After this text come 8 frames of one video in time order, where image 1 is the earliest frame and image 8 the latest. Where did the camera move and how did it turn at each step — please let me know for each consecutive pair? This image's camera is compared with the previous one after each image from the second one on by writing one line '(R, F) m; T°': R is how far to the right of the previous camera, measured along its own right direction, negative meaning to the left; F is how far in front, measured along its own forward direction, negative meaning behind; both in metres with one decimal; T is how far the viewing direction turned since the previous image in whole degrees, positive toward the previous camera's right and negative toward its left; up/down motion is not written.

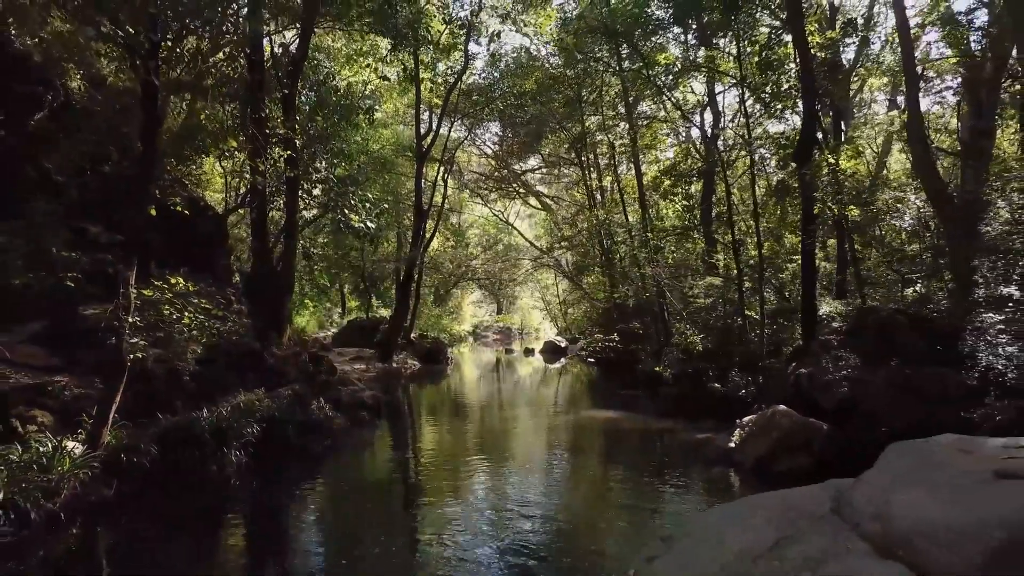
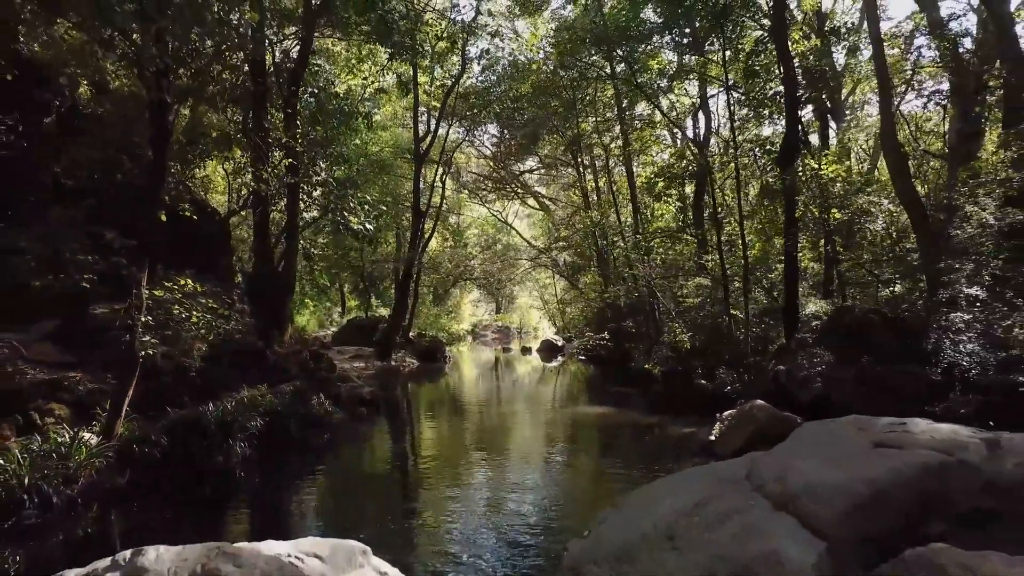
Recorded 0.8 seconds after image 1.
(+0.1, -0.4) m; 0°
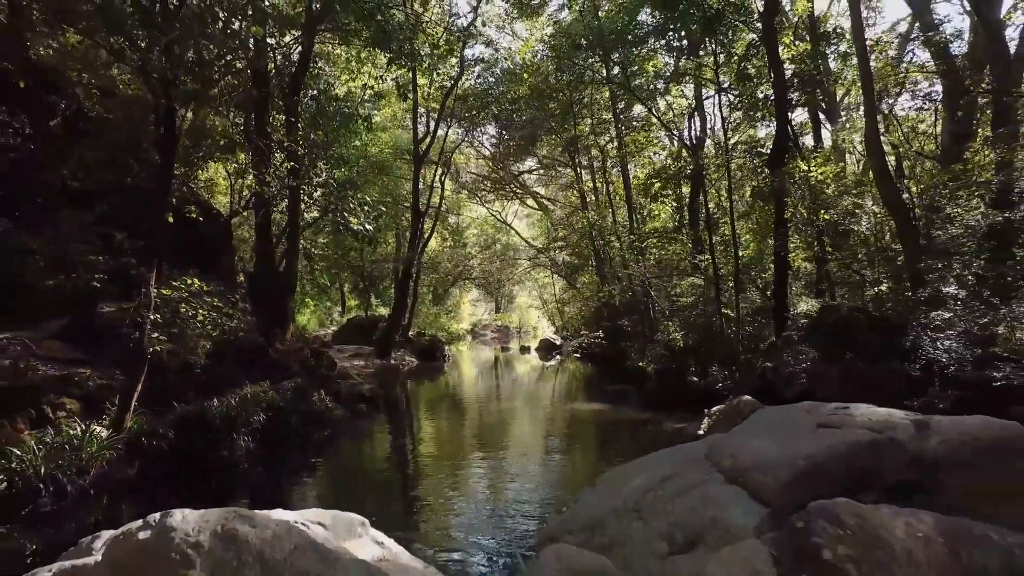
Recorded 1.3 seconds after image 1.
(+0.1, -0.3) m; 0°
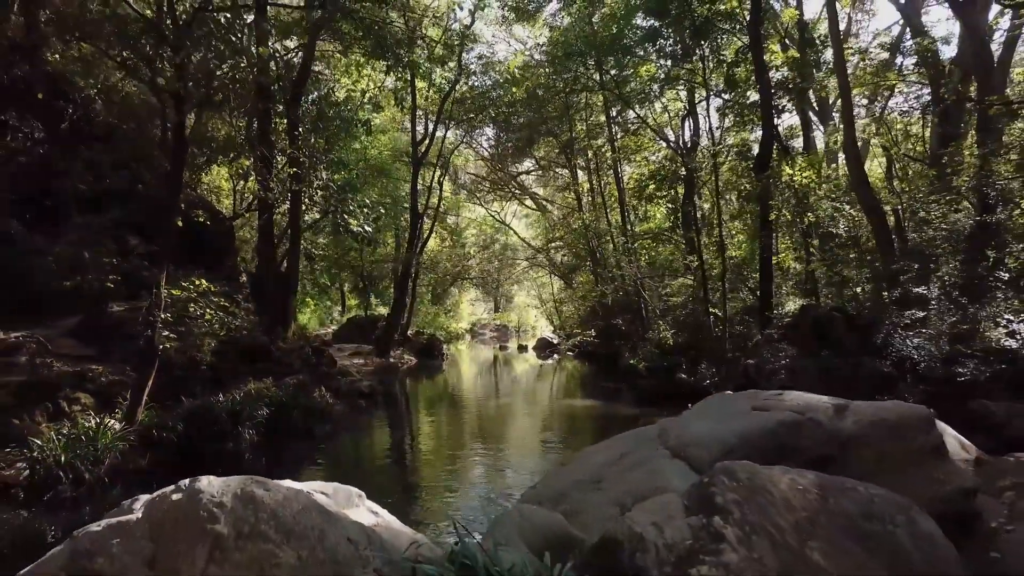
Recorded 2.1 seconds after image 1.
(+0.1, -0.4) m; 0°
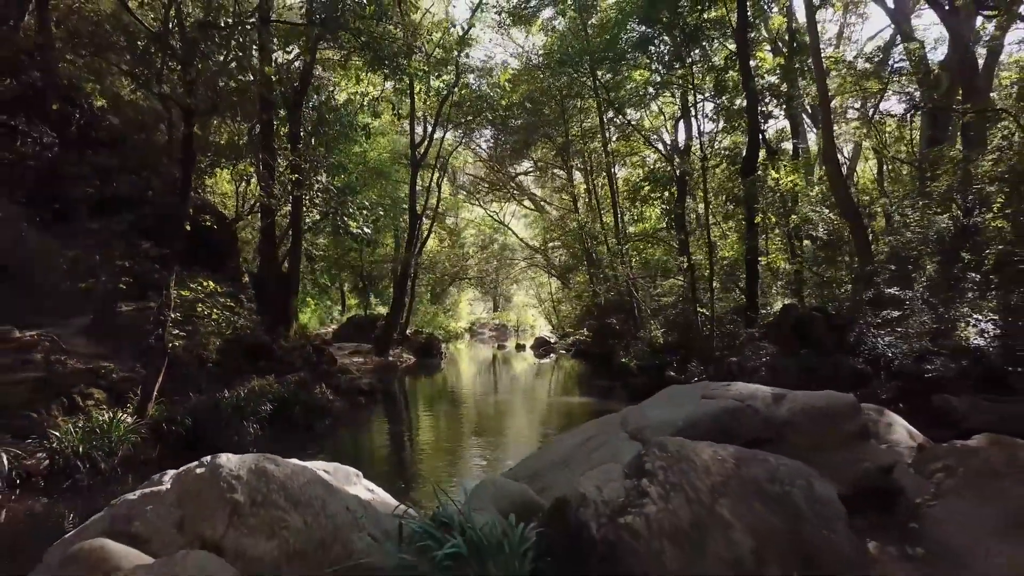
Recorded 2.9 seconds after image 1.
(+0.1, -0.4) m; 0°
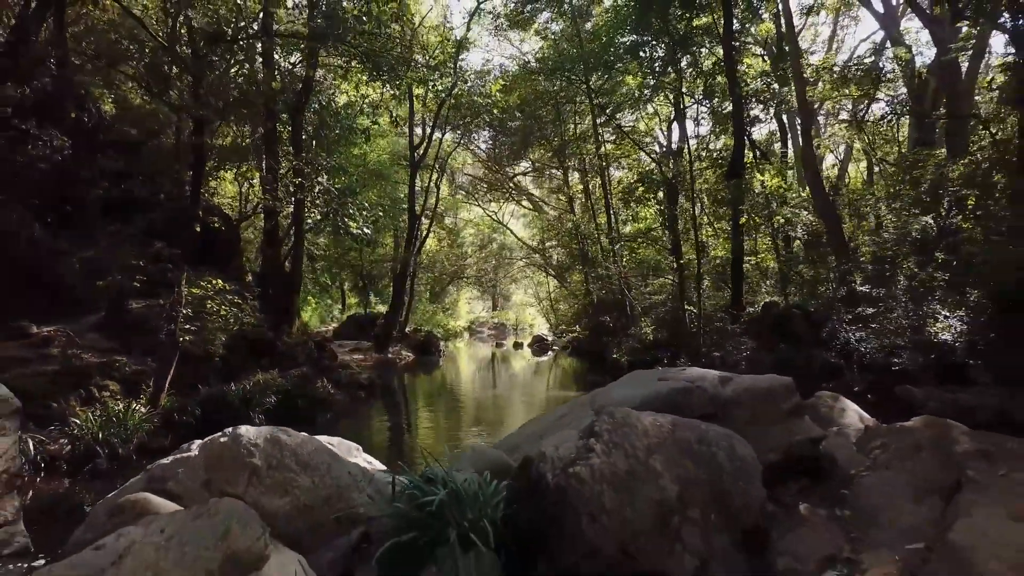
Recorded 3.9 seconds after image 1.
(+0.1, -0.5) m; 0°
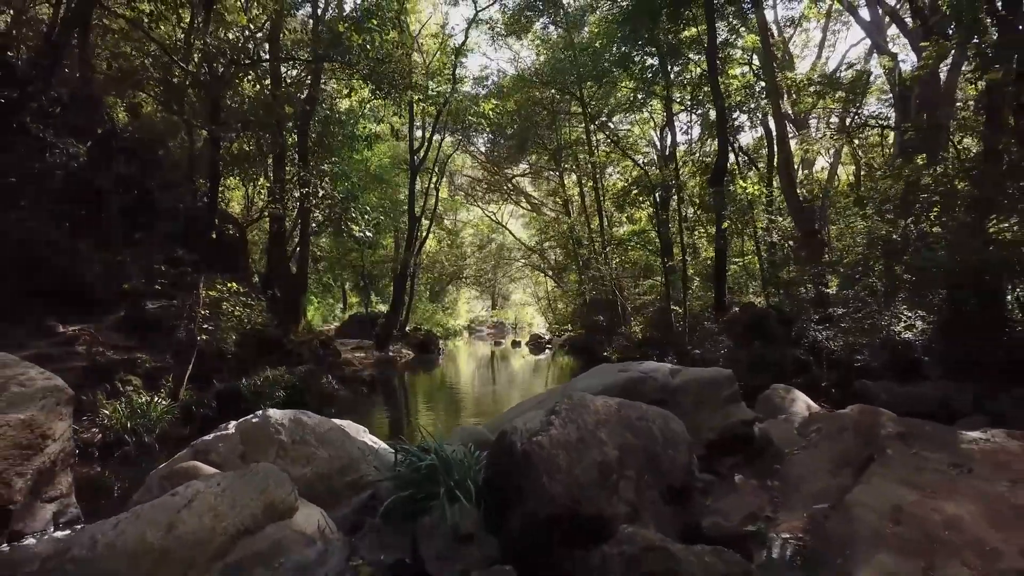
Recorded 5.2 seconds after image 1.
(+0.1, -0.8) m; 0°
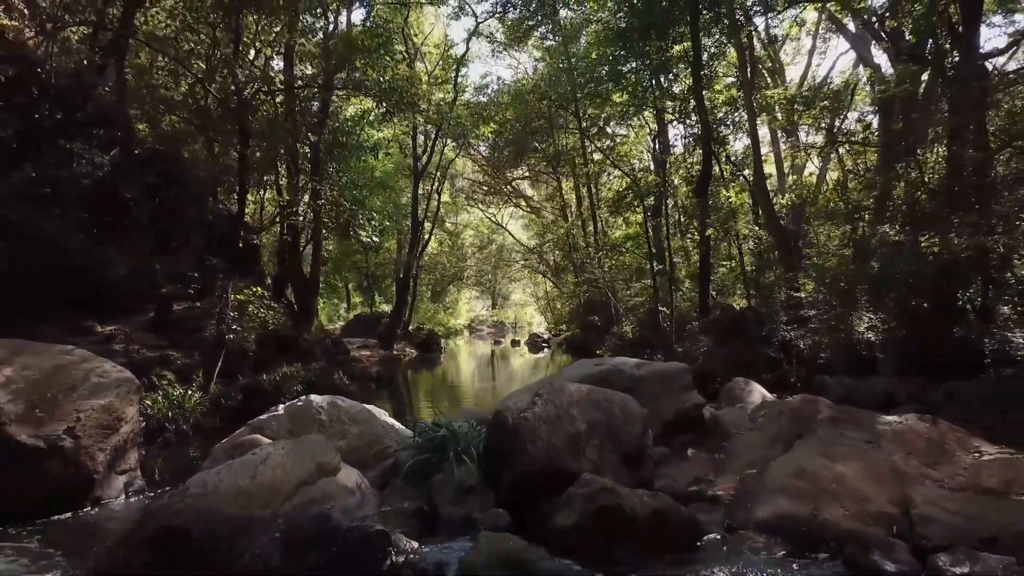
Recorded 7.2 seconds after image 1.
(+0.1, -1.0) m; 0°
